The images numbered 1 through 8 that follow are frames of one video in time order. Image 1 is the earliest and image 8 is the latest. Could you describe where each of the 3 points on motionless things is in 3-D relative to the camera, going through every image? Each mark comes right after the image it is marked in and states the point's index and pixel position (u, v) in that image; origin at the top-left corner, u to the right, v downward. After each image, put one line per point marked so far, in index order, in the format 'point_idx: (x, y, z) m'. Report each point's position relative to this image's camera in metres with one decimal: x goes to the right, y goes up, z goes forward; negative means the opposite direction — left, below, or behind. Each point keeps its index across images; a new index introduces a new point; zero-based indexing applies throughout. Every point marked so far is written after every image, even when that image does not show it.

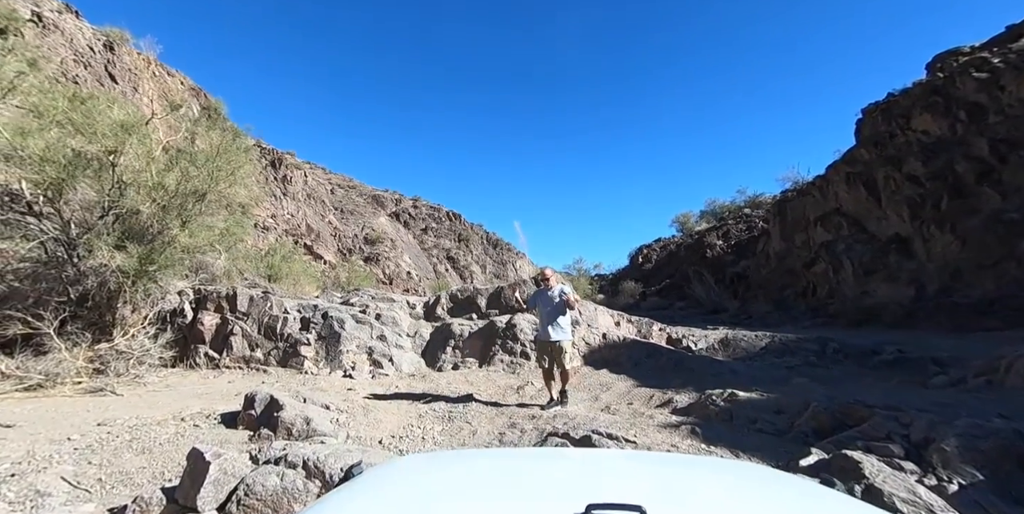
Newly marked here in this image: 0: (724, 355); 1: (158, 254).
0: (+3.5, -1.6, +7.5) m
1: (-4.8, 0.0, +6.6) m
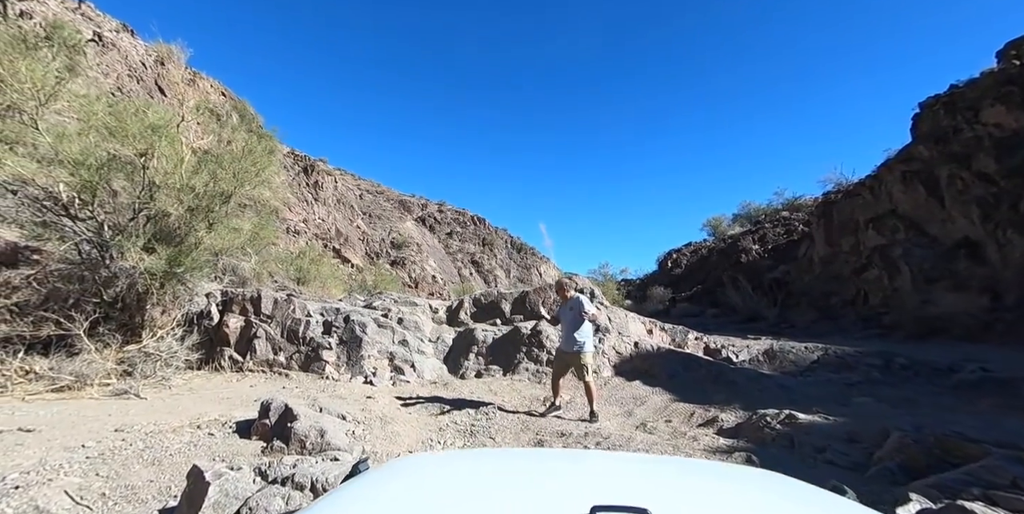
0: (+3.9, -1.7, +7.0) m
1: (-4.4, 0.0, +6.5) m
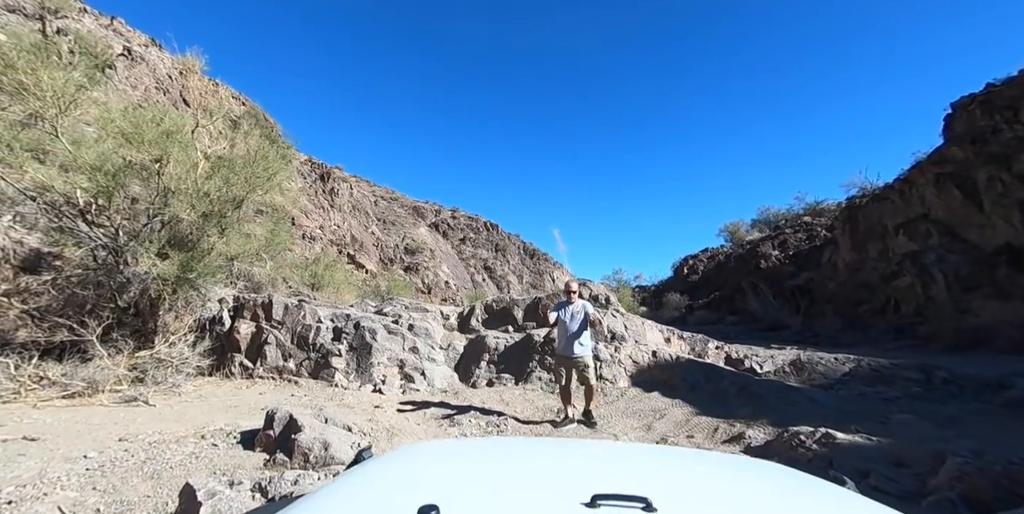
0: (+4.1, -1.8, +6.7) m
1: (-4.2, -0.1, +6.5) m
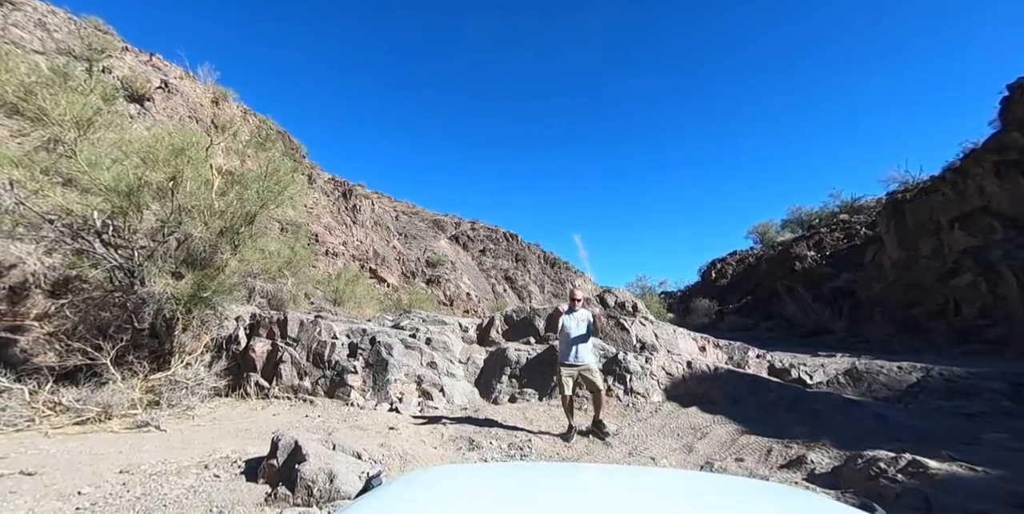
0: (+4.4, -1.7, +6.1) m
1: (-4.0, -0.3, +6.3) m
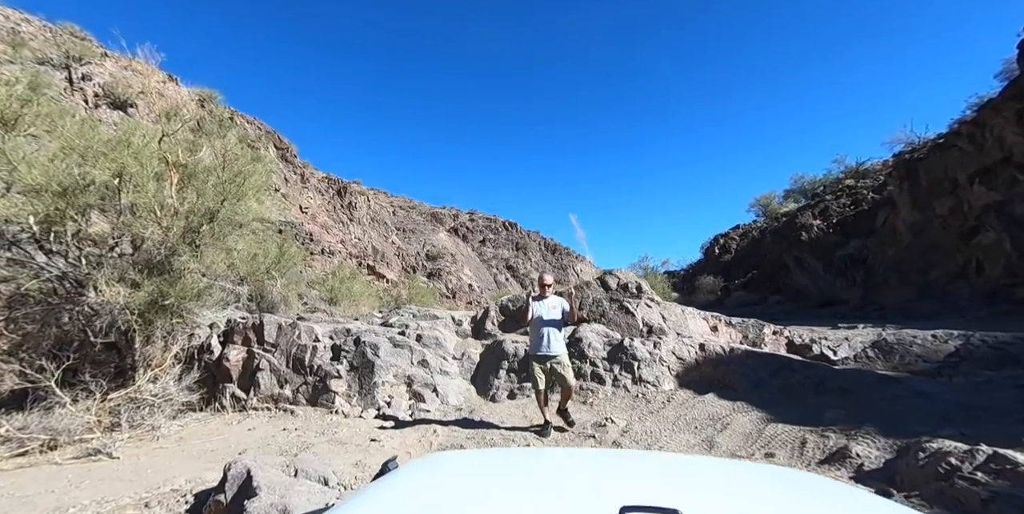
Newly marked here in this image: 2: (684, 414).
0: (+4.4, -1.3, +5.6) m
1: (-4.1, -0.3, +5.7) m
2: (+1.7, -1.6, +4.8) m
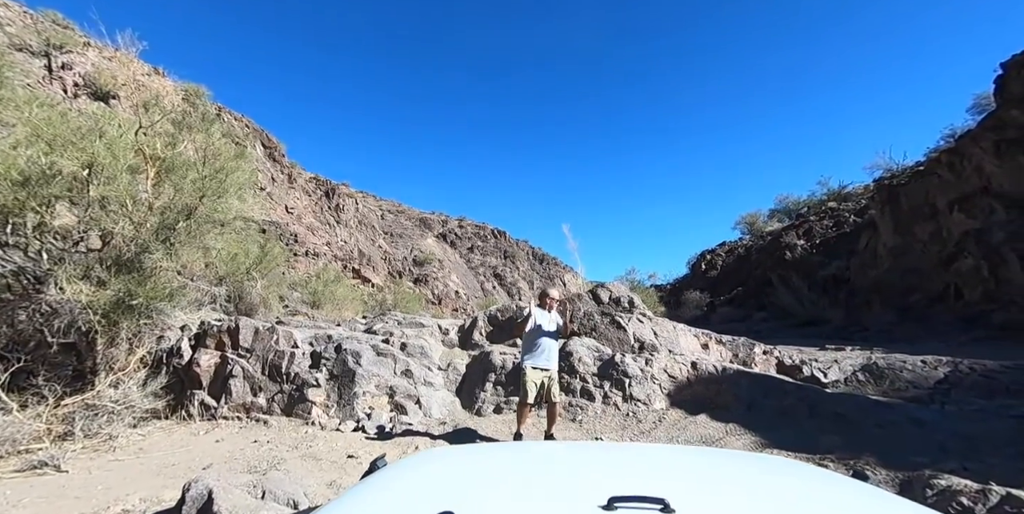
0: (+4.2, -1.5, +5.5) m
1: (-4.2, -0.3, +5.4) m
2: (+1.6, -1.7, +4.6) m
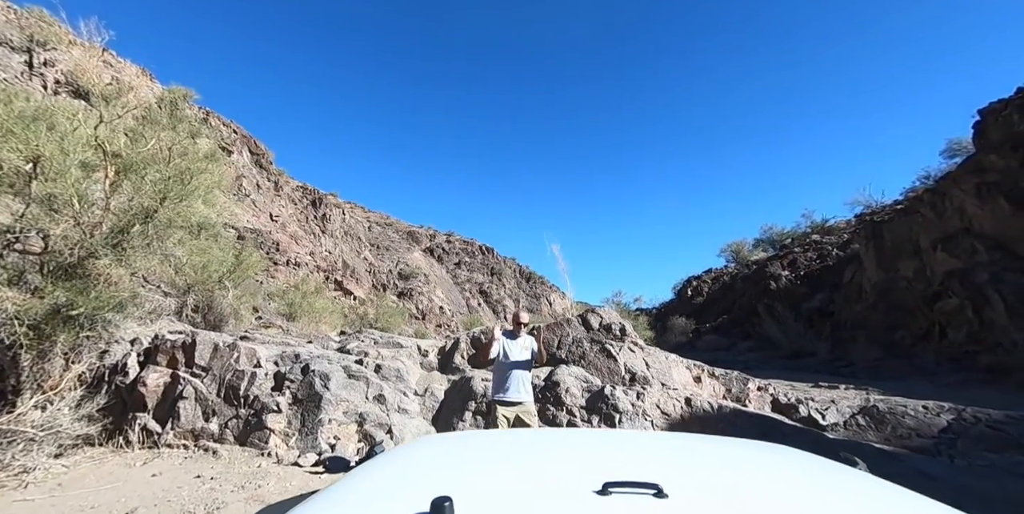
0: (+4.0, -1.9, +5.1) m
1: (-4.3, -0.4, +4.9) m
2: (+1.4, -2.0, +4.2) m
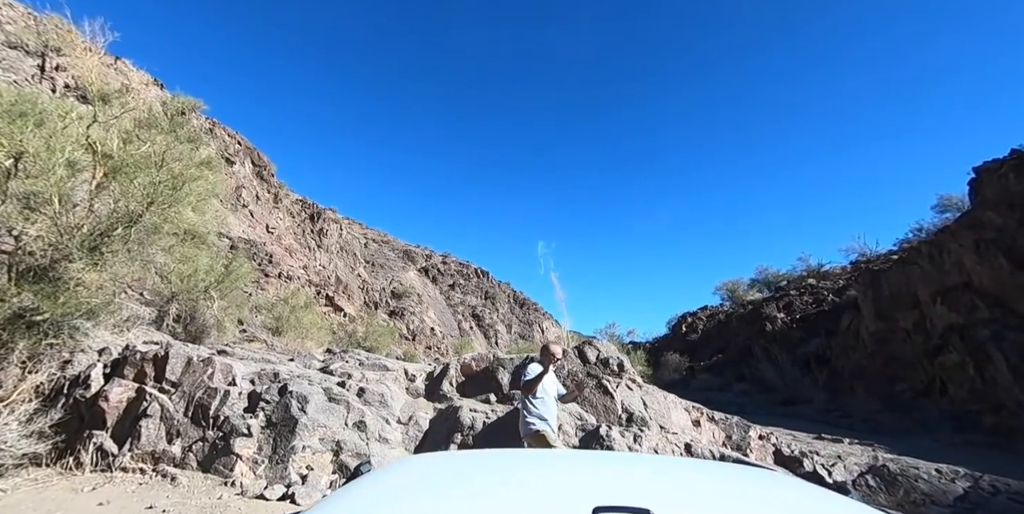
0: (+3.8, -2.4, +4.8) m
1: (-4.4, -0.4, +4.6) m
2: (+1.2, -2.3, +3.8) m
